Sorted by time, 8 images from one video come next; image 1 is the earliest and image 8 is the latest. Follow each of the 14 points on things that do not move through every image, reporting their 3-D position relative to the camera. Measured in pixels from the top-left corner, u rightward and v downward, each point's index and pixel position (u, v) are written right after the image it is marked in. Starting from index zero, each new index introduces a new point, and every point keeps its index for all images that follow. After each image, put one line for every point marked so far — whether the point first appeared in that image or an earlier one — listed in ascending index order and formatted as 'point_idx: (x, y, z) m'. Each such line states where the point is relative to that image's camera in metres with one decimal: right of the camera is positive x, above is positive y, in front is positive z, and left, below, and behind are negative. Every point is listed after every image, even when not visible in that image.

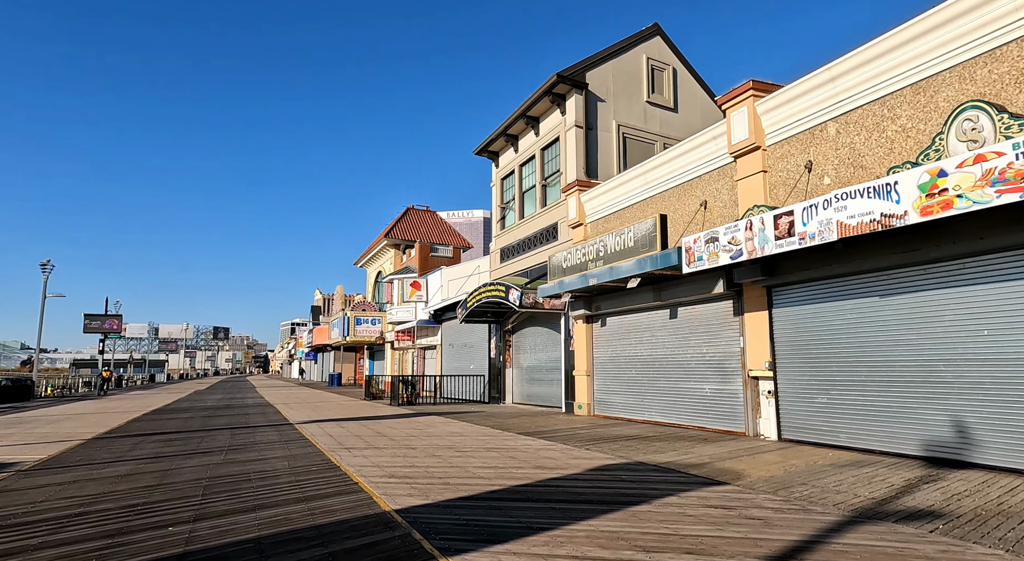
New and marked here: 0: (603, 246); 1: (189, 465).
0: (+2.0, +0.8, +13.4) m
1: (-4.5, -2.6, +8.3) m
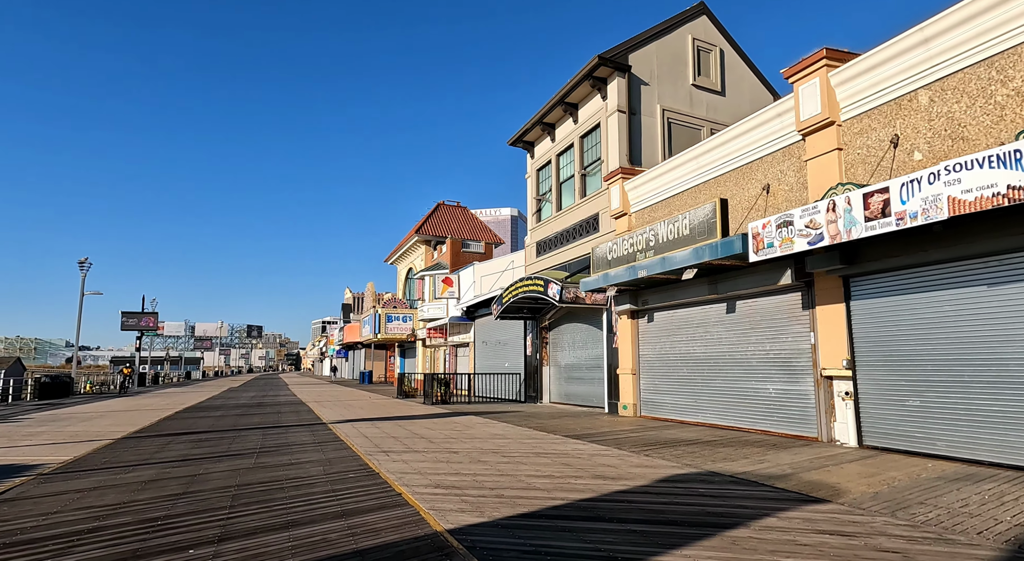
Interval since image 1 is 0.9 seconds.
0: (+3.0, +0.9, +12.5) m
1: (-3.8, -2.5, +7.7) m
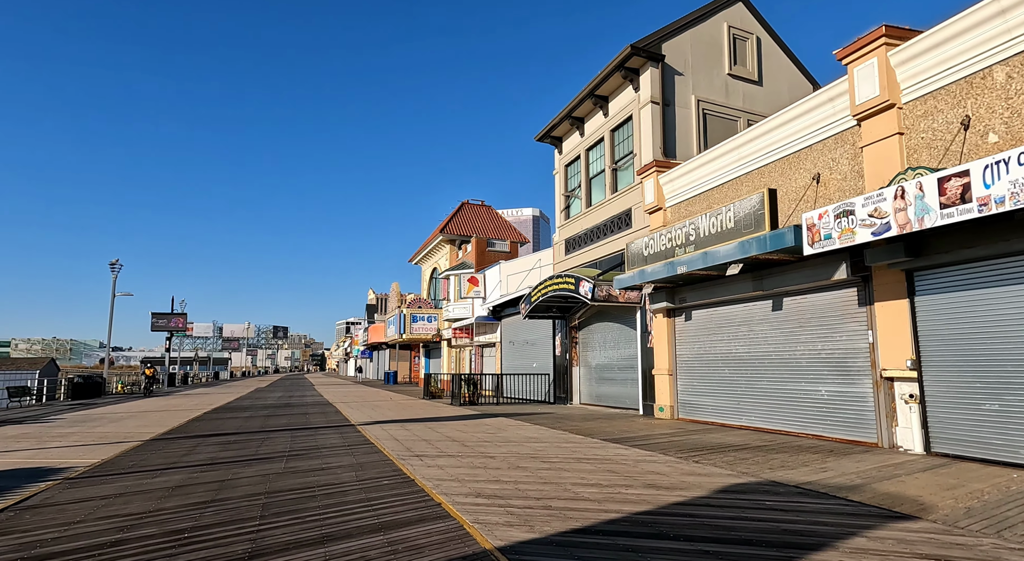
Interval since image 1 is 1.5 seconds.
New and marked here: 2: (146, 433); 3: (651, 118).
0: (+3.6, +1.0, +12.0) m
1: (-3.3, -2.4, +7.4) m
2: (-7.9, -3.3, +12.8) m
3: (+3.8, +4.4, +16.2) m
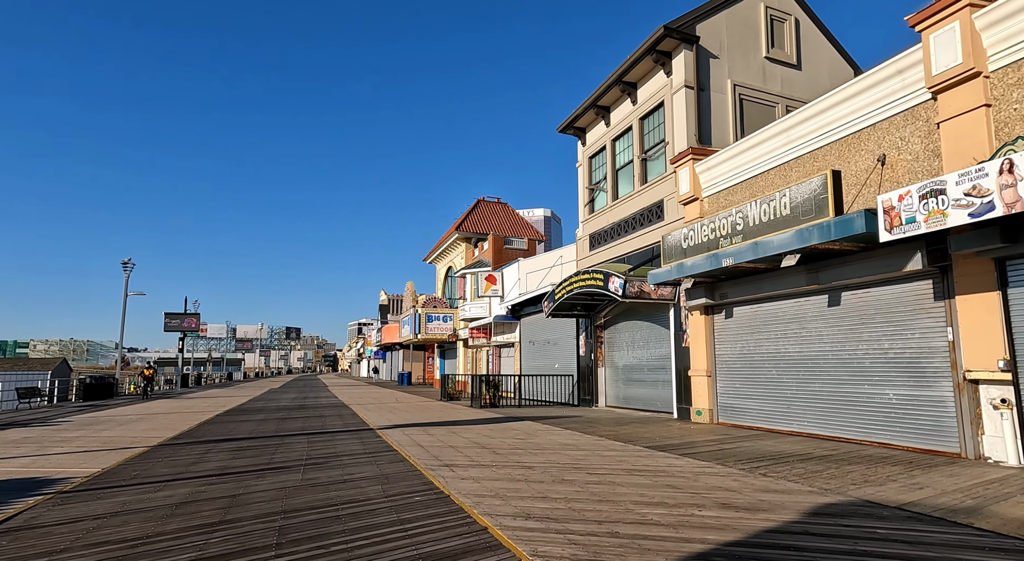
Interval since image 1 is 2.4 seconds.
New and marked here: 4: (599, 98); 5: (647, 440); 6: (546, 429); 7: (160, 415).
0: (+4.2, +1.1, +11.0) m
1: (-2.8, -2.3, +6.6) m
2: (-7.2, -3.2, +12.1) m
3: (+4.4, +4.5, +15.3) m
4: (+2.8, +5.9, +19.3) m
5: (+2.5, -2.9, +10.9) m
6: (+0.7, -3.1, +12.7) m
7: (-10.7, -4.1, +18.2) m
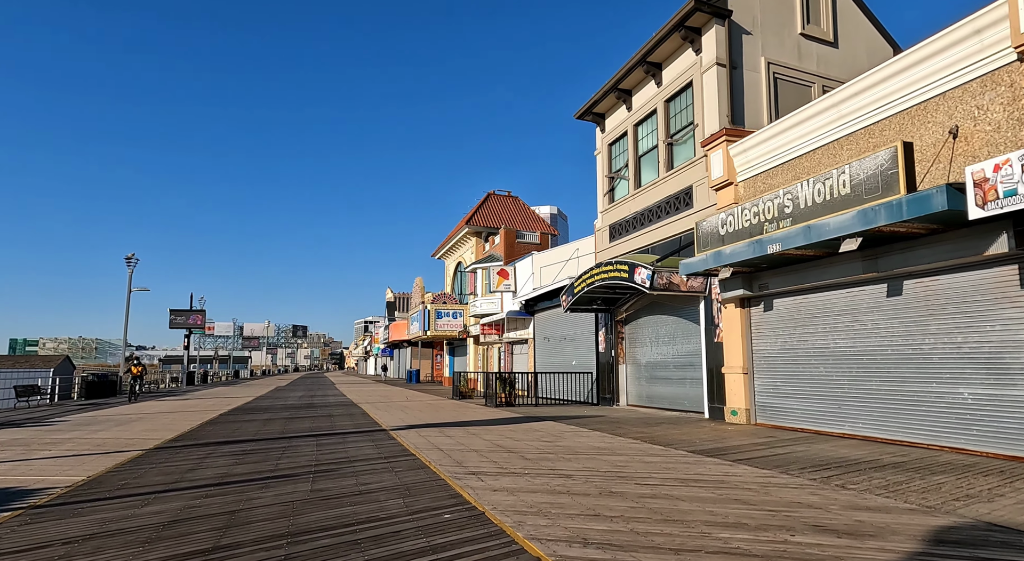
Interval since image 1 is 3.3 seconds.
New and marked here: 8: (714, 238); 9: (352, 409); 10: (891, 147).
0: (+4.7, +1.4, +10.0) m
1: (-2.4, -2.1, +5.7) m
2: (-6.8, -3.0, +11.3) m
3: (+4.9, +4.8, +14.3) m
4: (+3.3, +6.1, +18.3) m
5: (+2.9, -2.7, +9.9) m
6: (+1.2, -2.9, +11.8) m
7: (-10.2, -3.9, +17.4) m
8: (+4.0, +0.9, +12.0) m
9: (-4.9, -4.0, +18.4) m
10: (+5.3, +1.9, +8.4) m
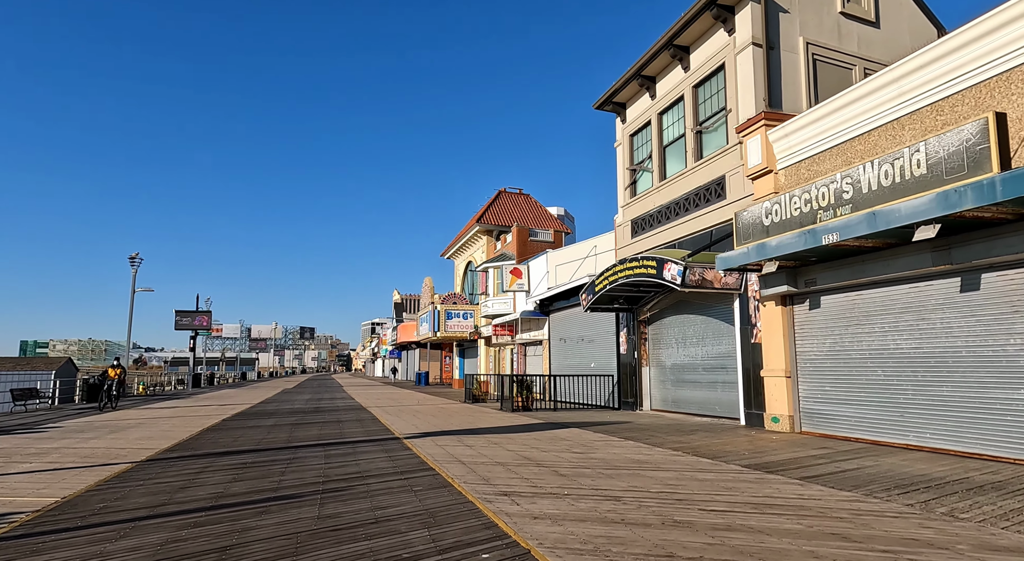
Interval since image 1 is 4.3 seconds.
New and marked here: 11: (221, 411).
0: (+5.1, +1.4, +9.0) m
1: (-2.0, -2.0, +4.7) m
2: (-6.3, -2.9, +10.4) m
3: (+5.4, +4.8, +13.3) m
4: (+3.8, +6.2, +17.3) m
5: (+3.3, -2.6, +8.9) m
6: (+1.6, -2.9, +10.8) m
7: (-9.7, -3.8, +16.5) m
8: (+4.5, +0.9, +11.0) m
9: (-4.4, -3.9, +17.5) m
10: (+5.7, +2.0, +7.4) m
11: (-9.6, -4.3, +19.8) m
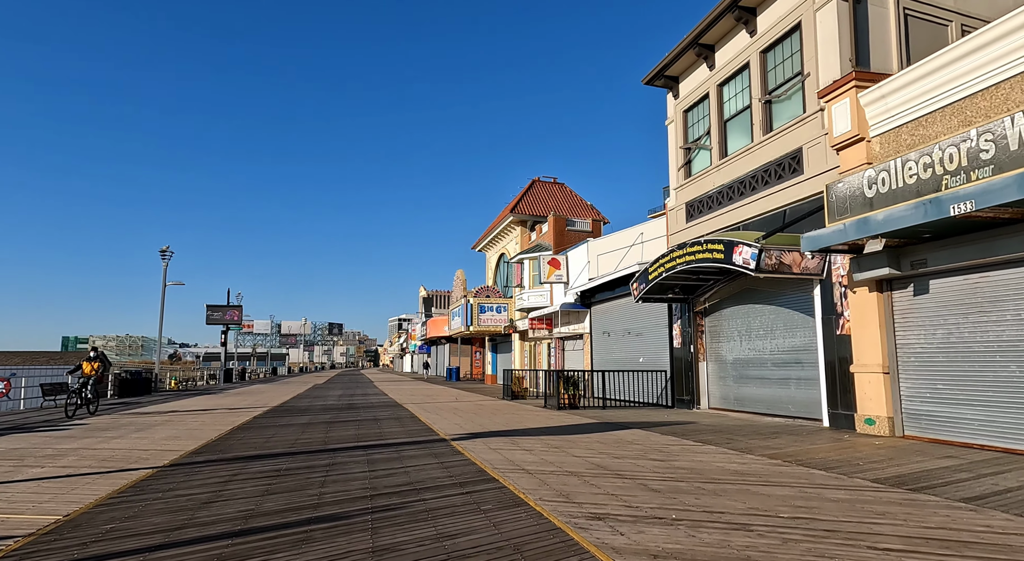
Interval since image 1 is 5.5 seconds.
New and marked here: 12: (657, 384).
0: (+6.0, +1.7, +7.5) m
1: (-1.2, -1.8, +3.6) m
2: (-5.4, -2.7, +9.4) m
3: (+6.4, +5.2, +11.8) m
4: (+5.1, +6.5, +15.9) m
5: (+4.2, -2.3, +7.5) m
6: (+2.6, -2.6, +9.5) m
7: (-8.4, -3.6, +15.7) m
8: (+5.4, +1.2, +9.5) m
9: (-3.1, -3.6, +16.4) m
10: (+6.5, +2.2, +5.9) m
11: (-8.2, -4.0, +19.0) m
12: (+4.6, -3.2, +18.8) m
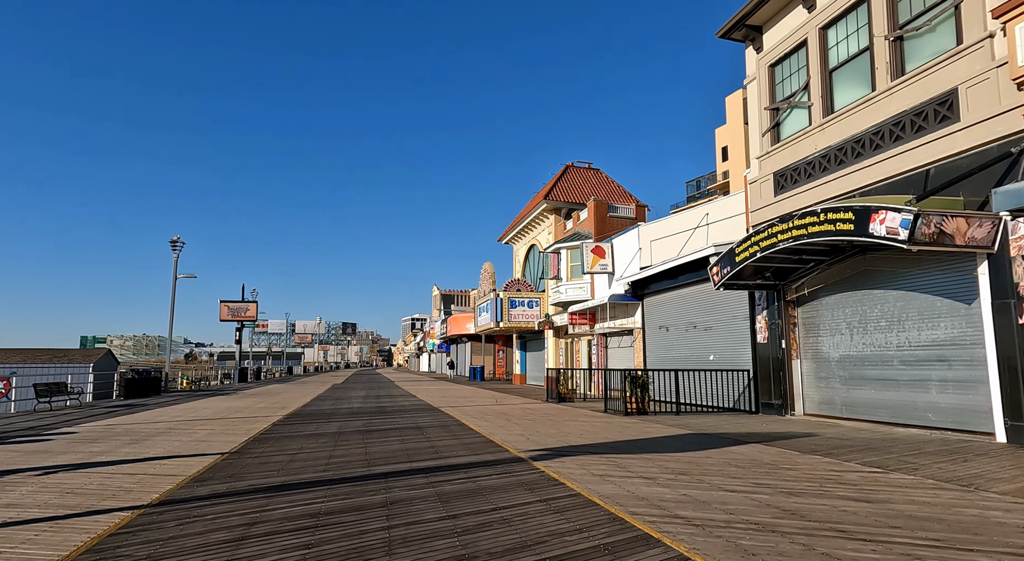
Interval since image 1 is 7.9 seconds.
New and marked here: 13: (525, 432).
0: (+7.2, +2.1, +4.9) m
1: (-0.1, -1.4, +1.1) m
2: (-4.1, -2.3, +7.0) m
3: (+7.8, +5.6, +9.1) m
4: (+6.5, +6.9, +13.2) m
5: (+5.5, -1.9, +4.9) m
6: (+3.9, -2.2, +6.9) m
7: (-7.0, -3.2, +13.4) m
8: (+6.7, +1.7, +6.9) m
9: (-1.7, -3.2, +14.0) m
10: (+7.7, +2.6, +3.2) m
11: (-6.7, -3.6, +16.6) m
12: (+6.0, -2.8, +16.2) m
13: (+0.2, -2.9, +11.6) m
